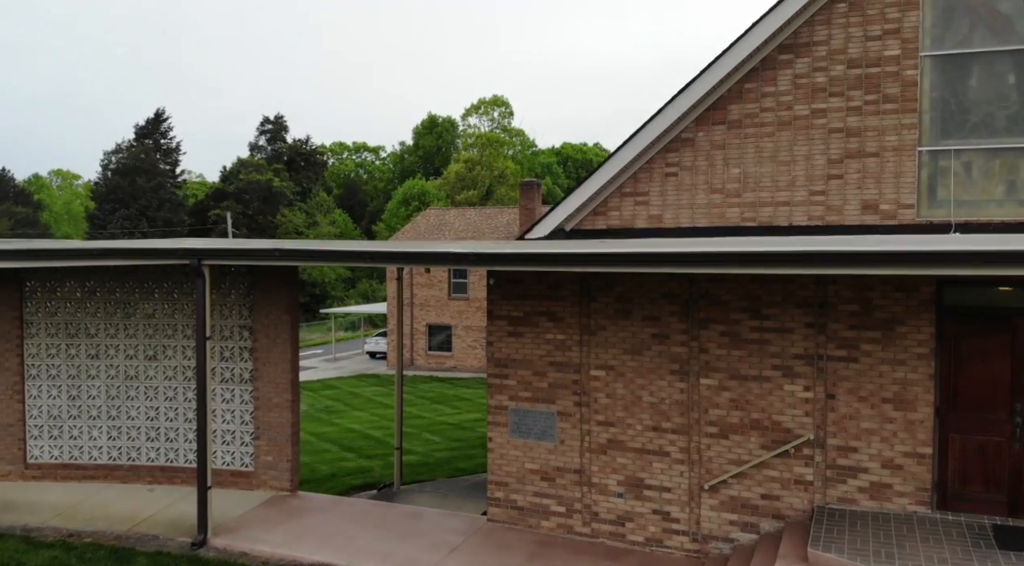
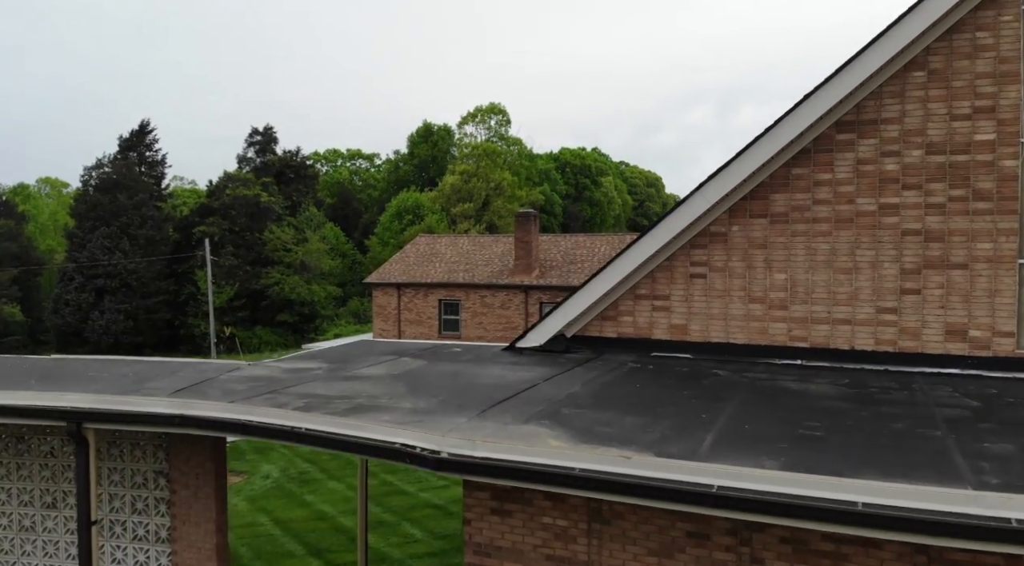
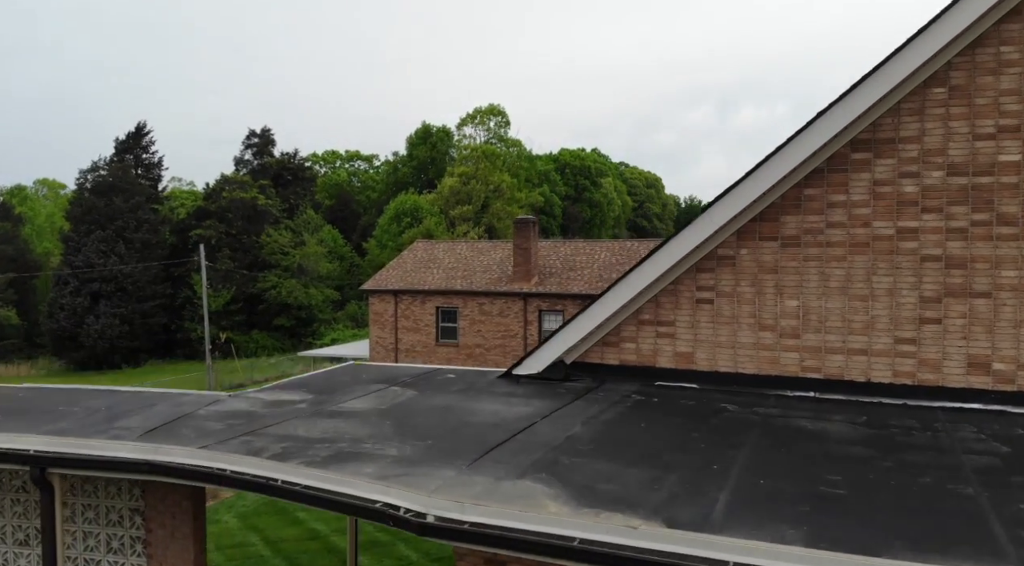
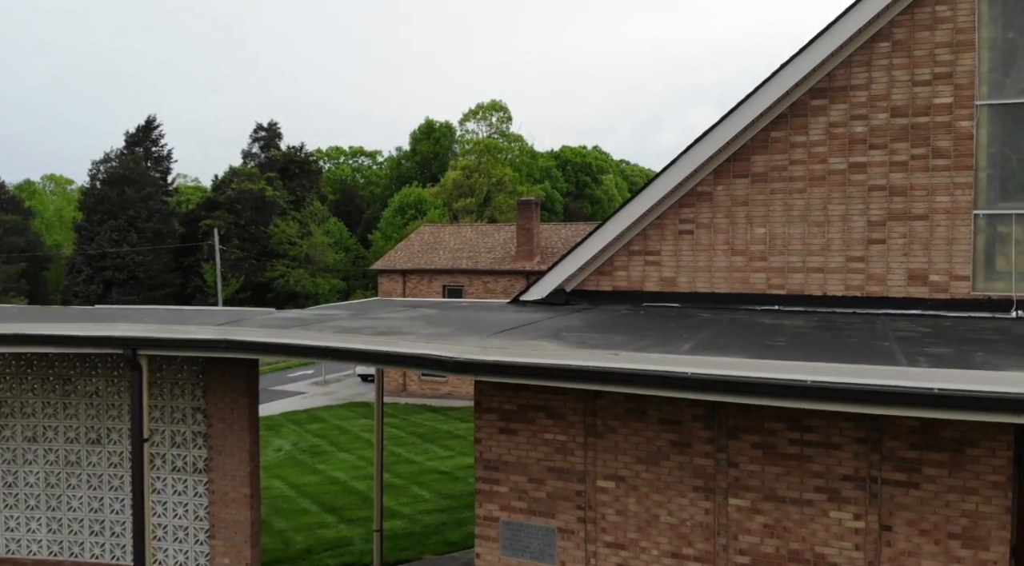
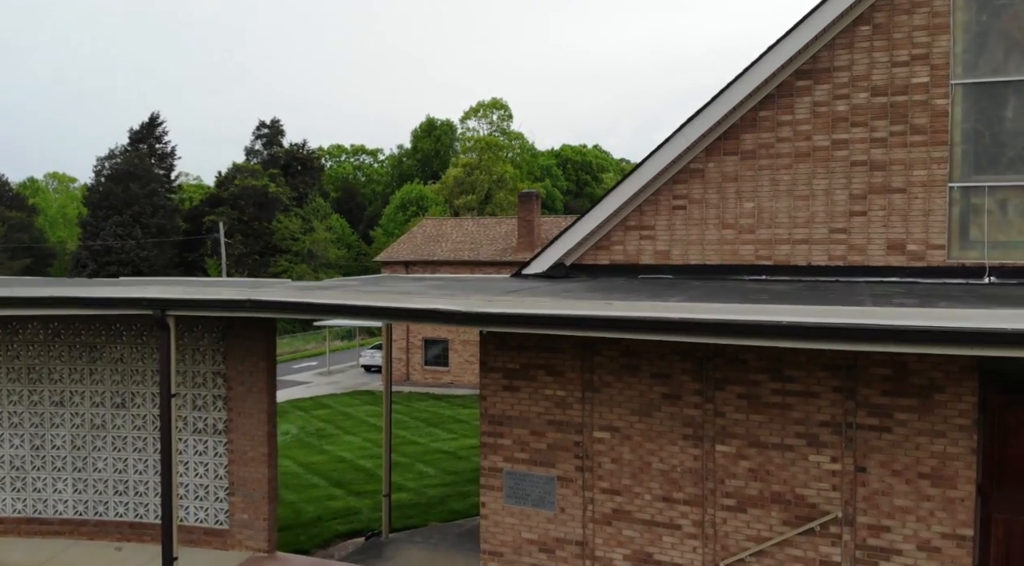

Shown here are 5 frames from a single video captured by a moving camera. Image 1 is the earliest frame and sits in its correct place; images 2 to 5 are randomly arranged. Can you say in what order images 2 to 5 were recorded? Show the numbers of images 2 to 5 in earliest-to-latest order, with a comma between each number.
5, 4, 2, 3
